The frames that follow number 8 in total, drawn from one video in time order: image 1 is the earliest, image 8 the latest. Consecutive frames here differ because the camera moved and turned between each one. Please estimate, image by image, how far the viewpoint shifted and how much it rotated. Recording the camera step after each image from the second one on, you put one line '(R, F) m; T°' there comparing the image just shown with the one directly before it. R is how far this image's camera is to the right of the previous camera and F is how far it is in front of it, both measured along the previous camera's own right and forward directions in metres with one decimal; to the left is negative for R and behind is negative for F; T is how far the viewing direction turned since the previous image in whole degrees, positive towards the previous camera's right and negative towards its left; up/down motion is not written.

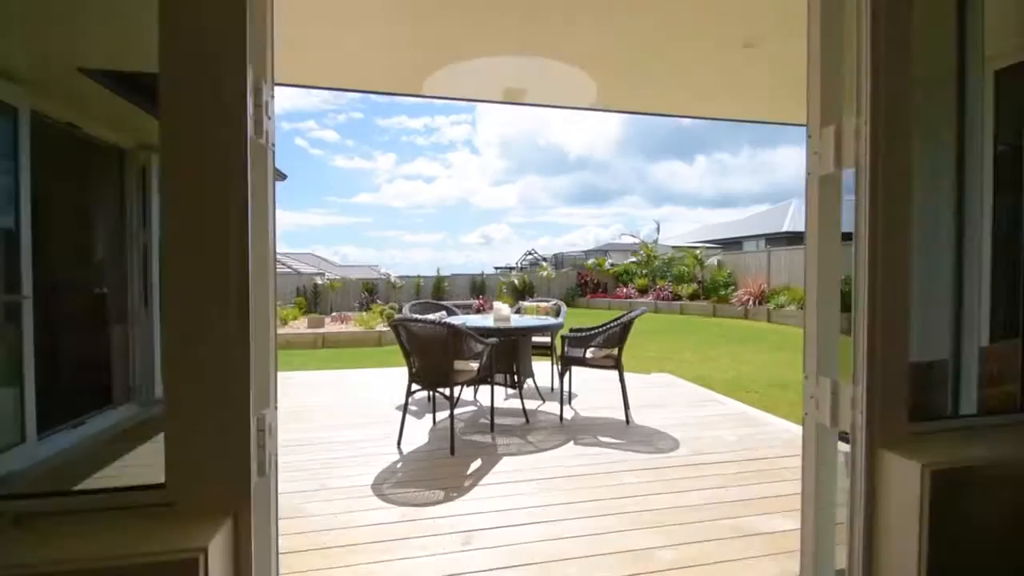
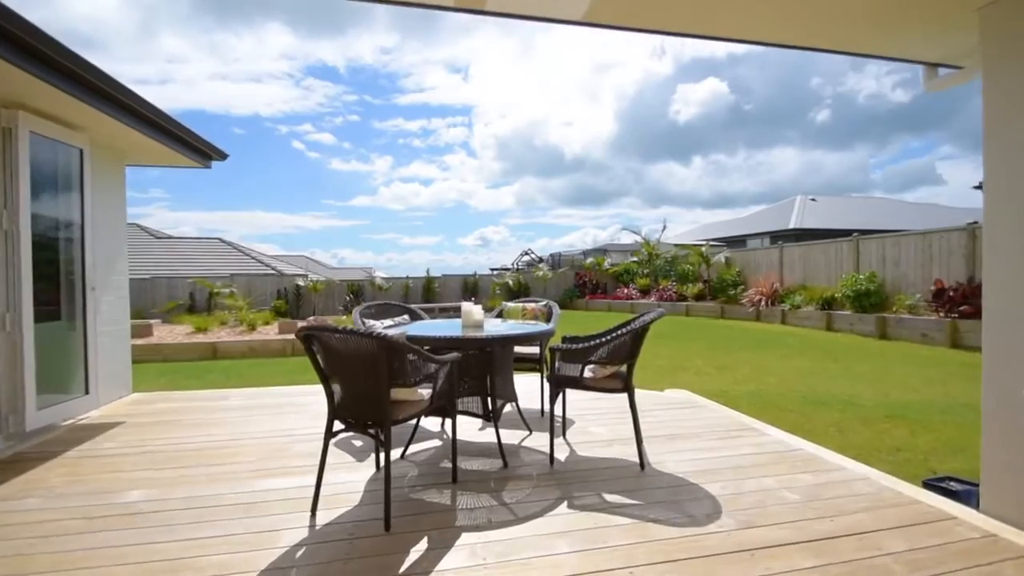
(+0.2, +1.1) m; 0°
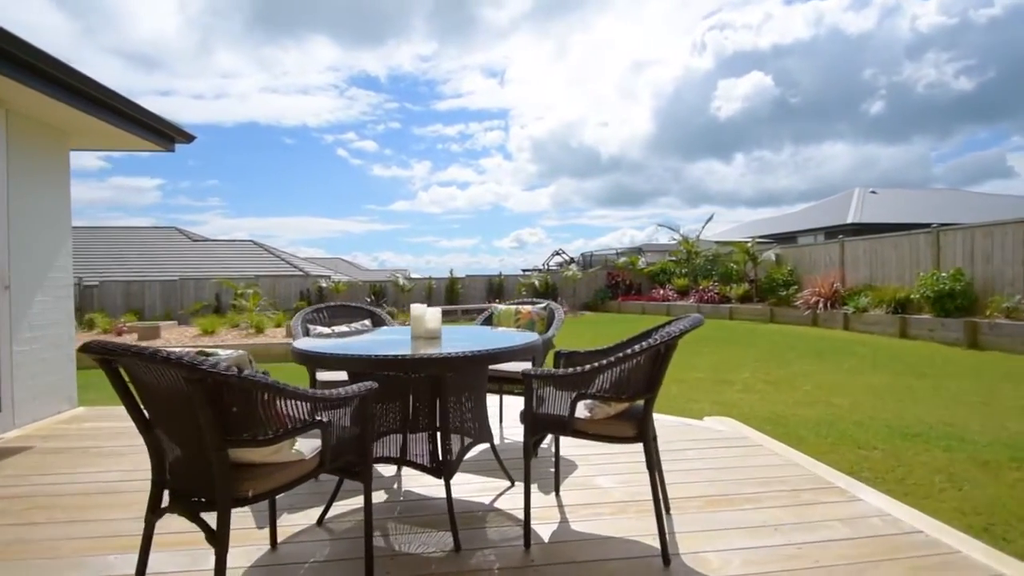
(+0.3, +1.0) m; -4°
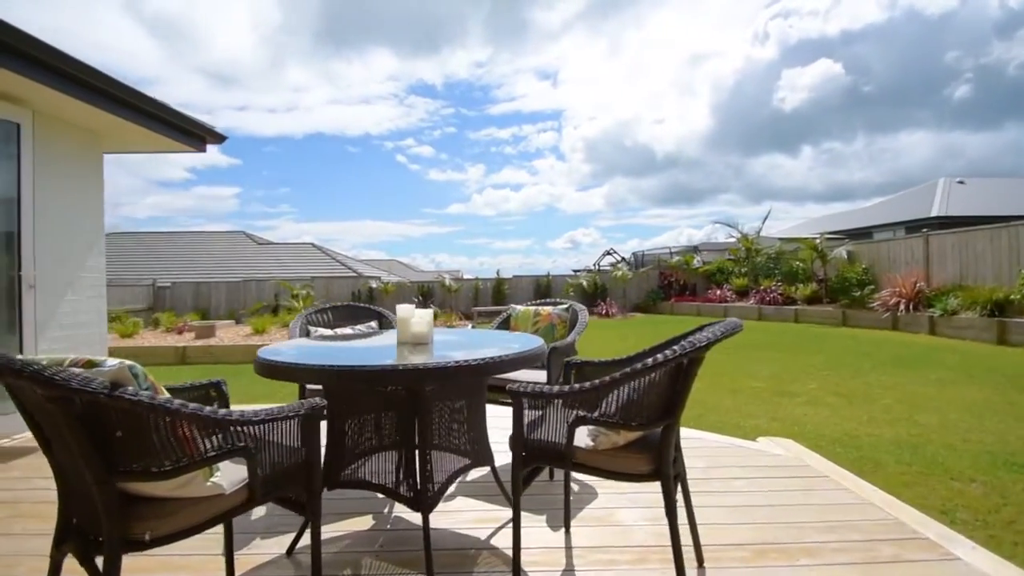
(+0.2, +0.4) m; -6°
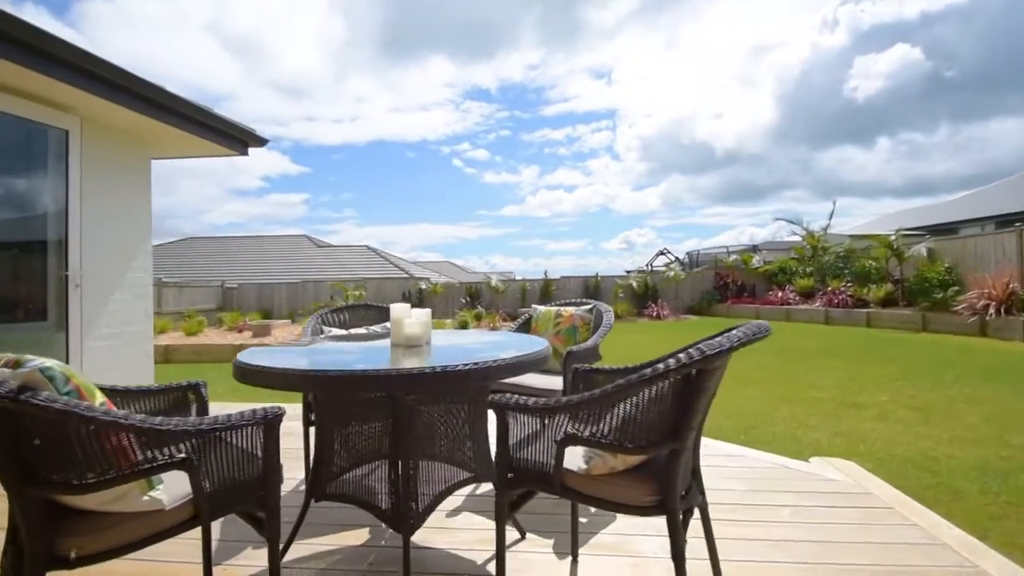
(+0.2, +0.2) m; -6°
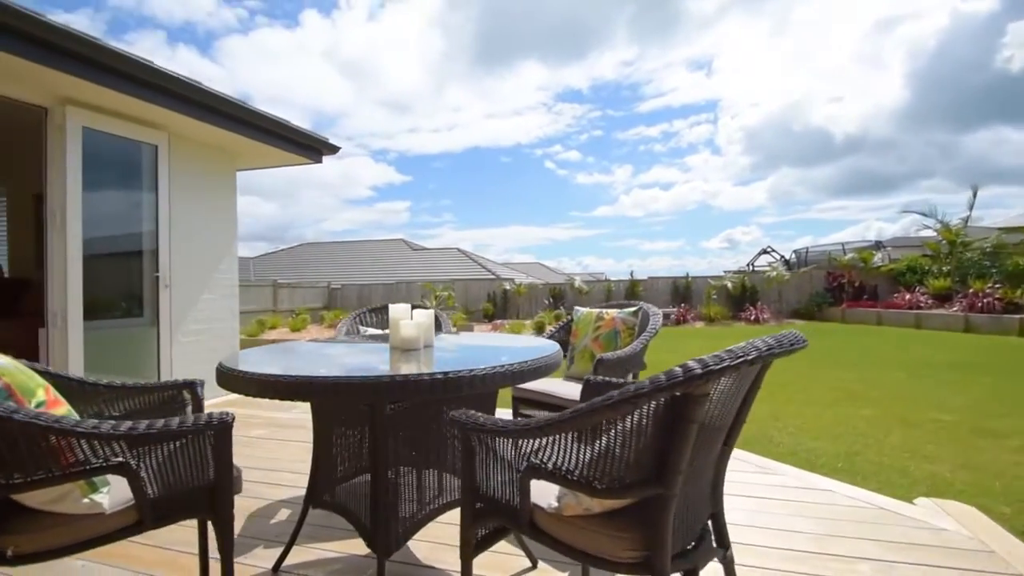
(+0.3, +0.2) m; -11°
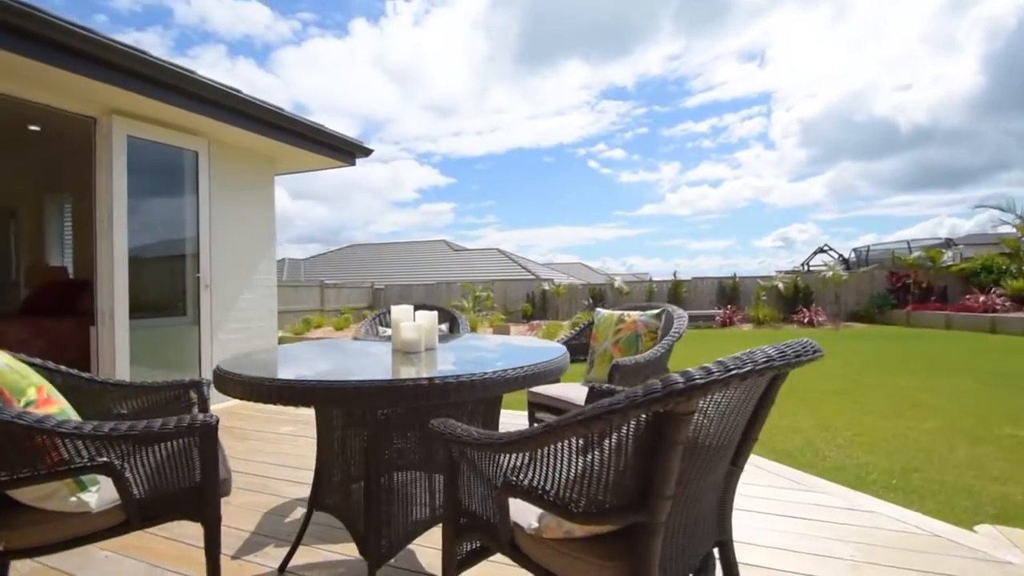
(+0.1, +0.1) m; -5°
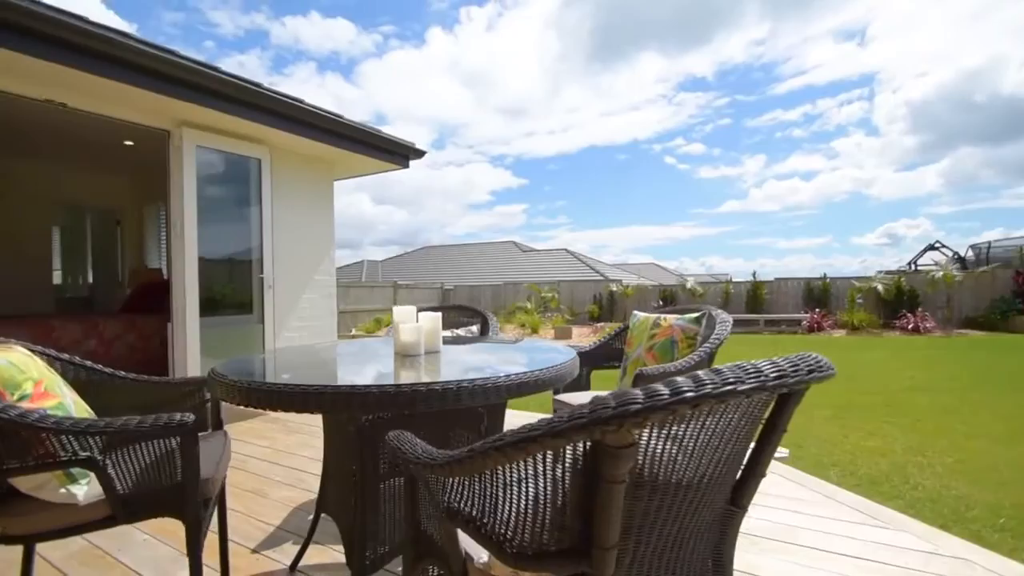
(+0.2, +0.1) m; -9°
